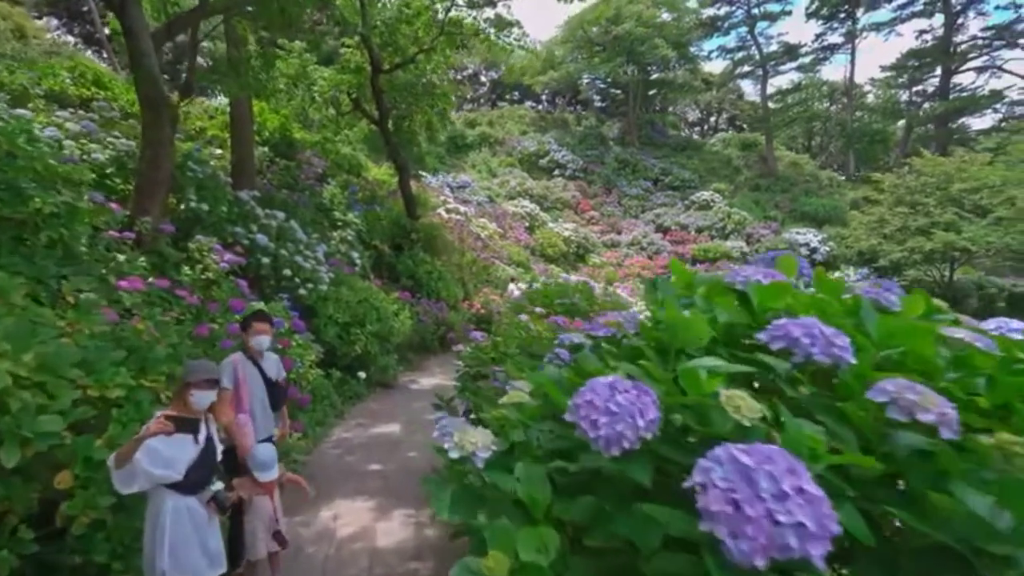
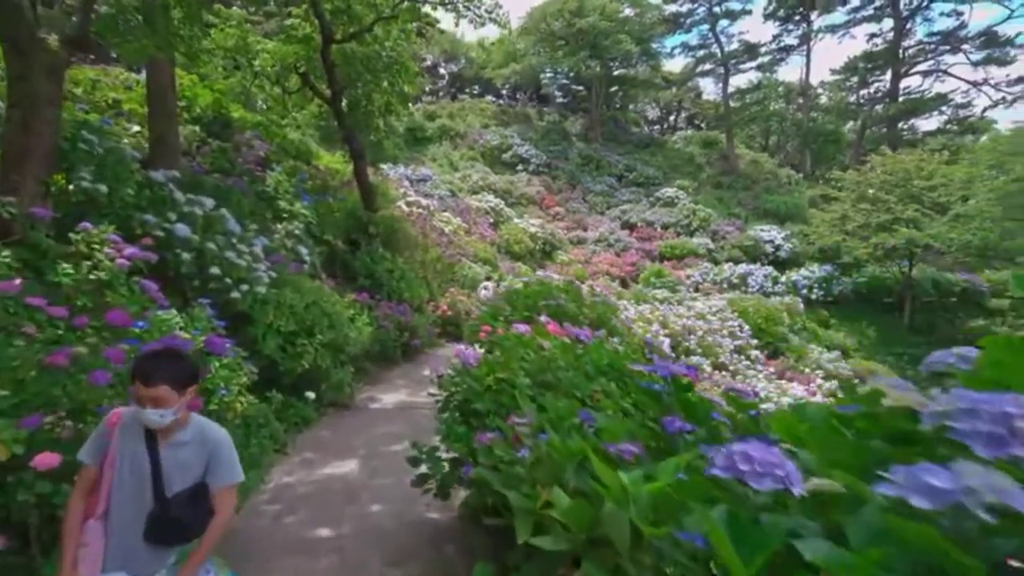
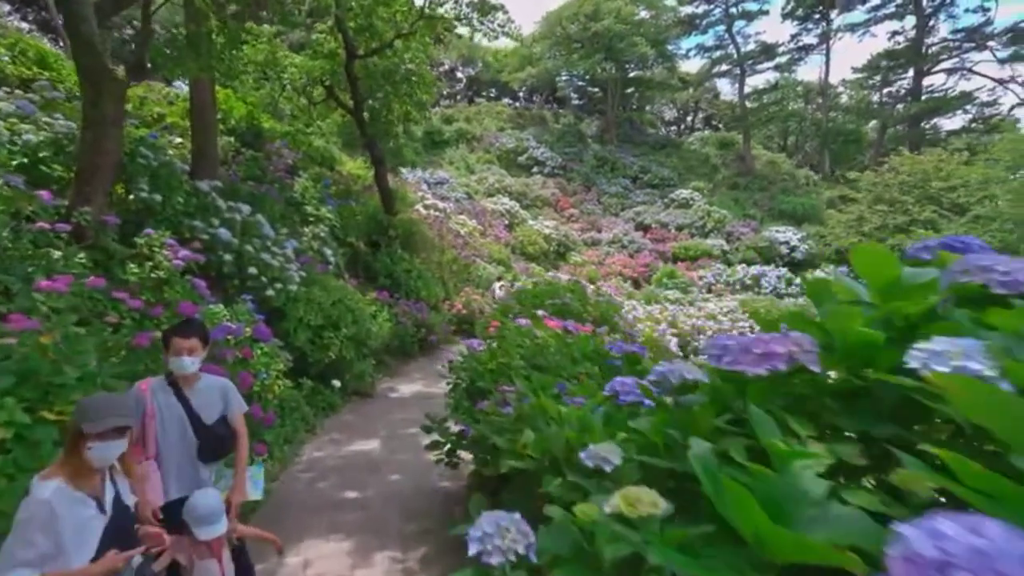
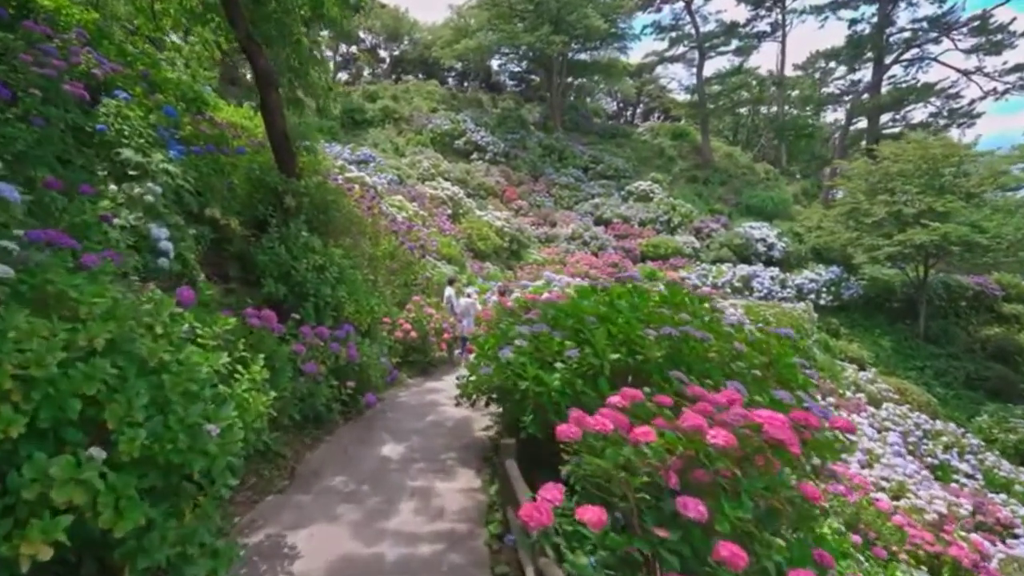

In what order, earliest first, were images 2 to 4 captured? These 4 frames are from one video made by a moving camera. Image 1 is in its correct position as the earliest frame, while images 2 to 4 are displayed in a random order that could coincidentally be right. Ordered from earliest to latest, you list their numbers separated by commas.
3, 2, 4
